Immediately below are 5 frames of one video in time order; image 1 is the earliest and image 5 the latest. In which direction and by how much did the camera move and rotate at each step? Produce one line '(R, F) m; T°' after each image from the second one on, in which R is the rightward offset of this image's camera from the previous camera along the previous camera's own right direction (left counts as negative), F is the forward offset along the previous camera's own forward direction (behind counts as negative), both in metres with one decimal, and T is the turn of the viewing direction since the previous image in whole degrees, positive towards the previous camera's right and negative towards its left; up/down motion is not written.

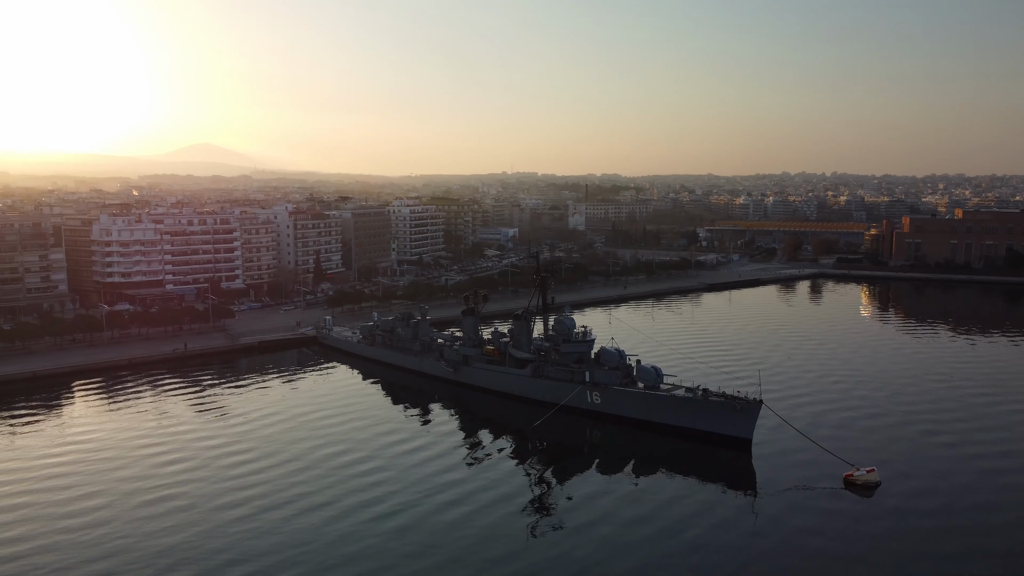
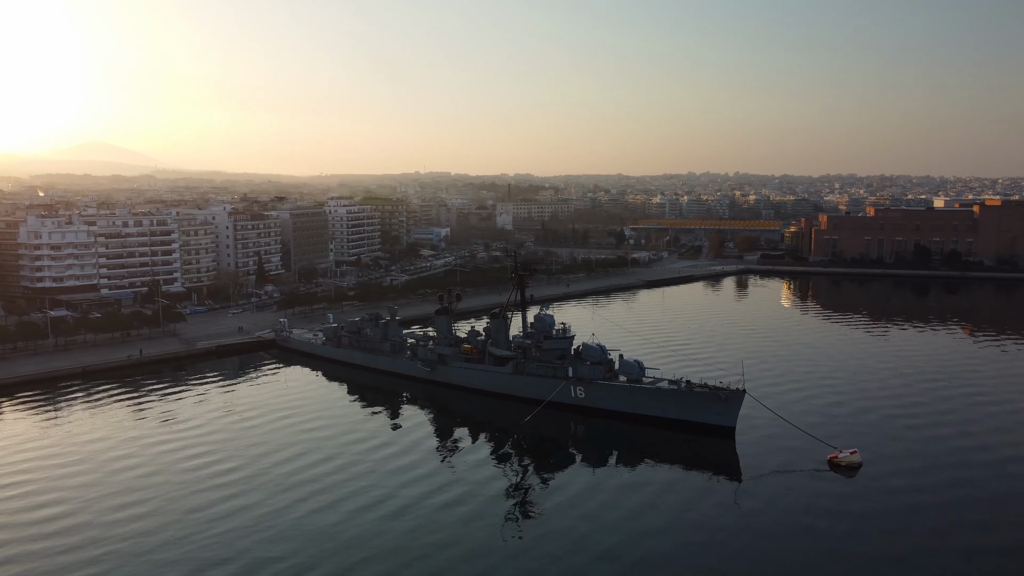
(-1.0, 0.0) m; +5°
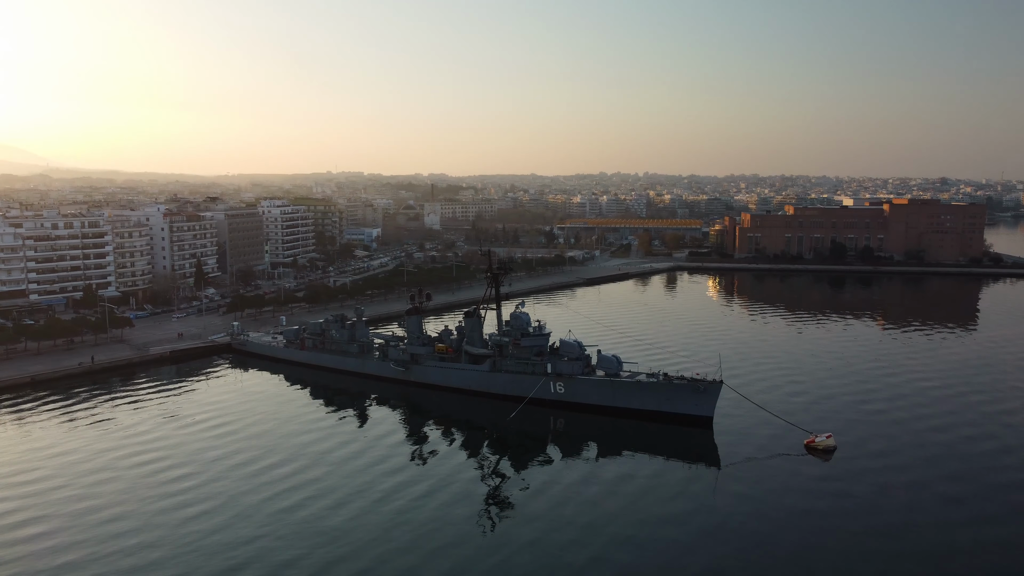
(-1.0, -0.1) m; +5°
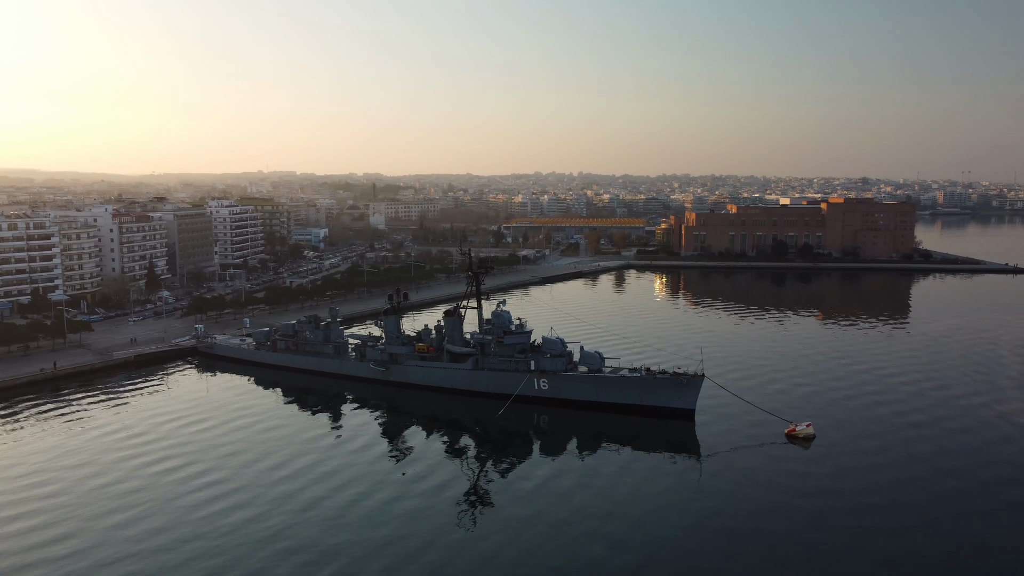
(-0.7, -0.1) m; +4°
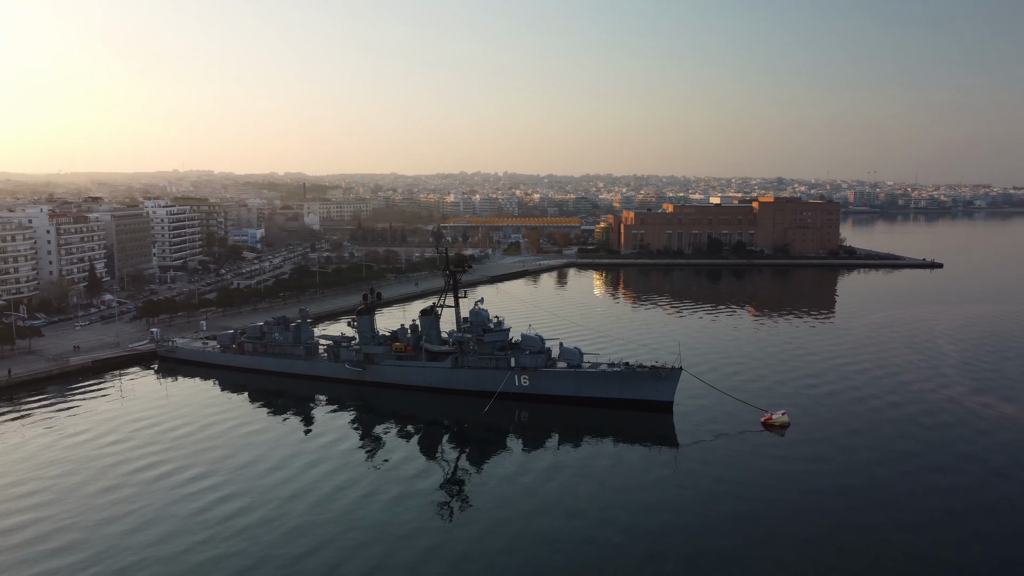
(-0.8, -0.2) m; +5°
